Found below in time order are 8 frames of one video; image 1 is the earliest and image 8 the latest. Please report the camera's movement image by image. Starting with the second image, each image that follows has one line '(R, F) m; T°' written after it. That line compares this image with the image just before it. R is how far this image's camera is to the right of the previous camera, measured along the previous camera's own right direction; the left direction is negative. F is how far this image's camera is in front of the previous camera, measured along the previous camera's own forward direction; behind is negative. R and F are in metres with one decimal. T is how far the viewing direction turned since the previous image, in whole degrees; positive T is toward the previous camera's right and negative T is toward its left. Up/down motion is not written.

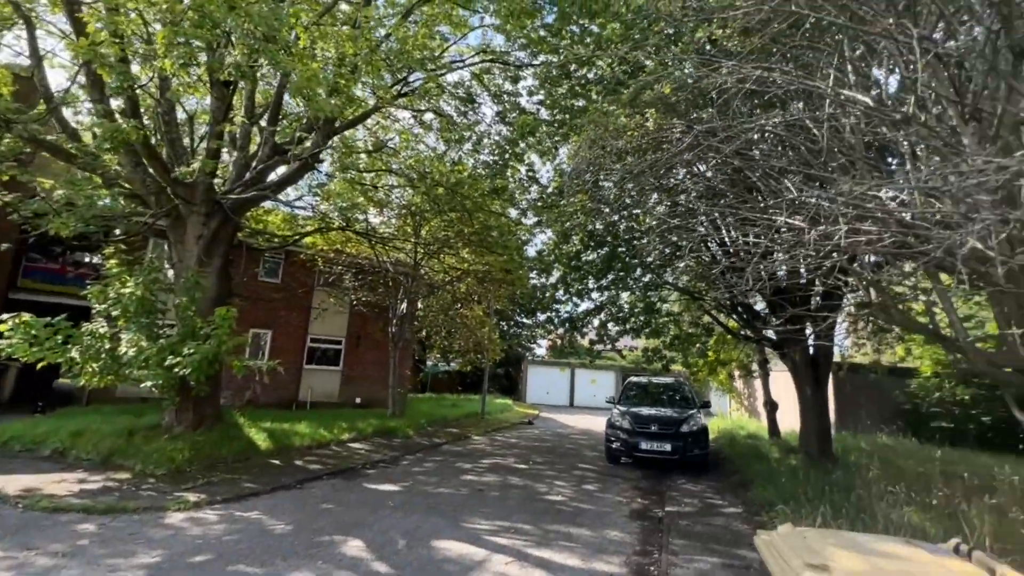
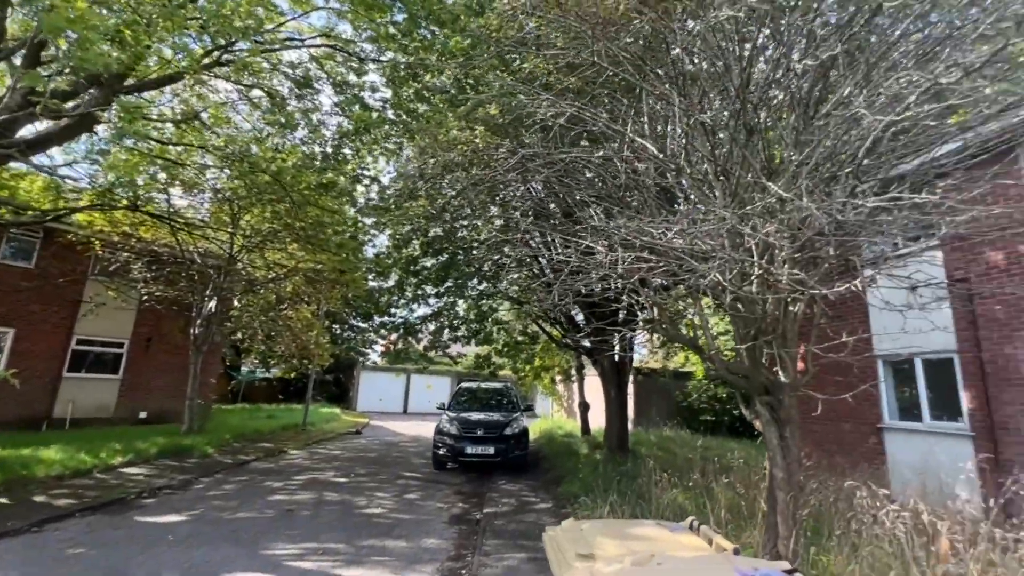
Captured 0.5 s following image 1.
(-0.2, 0.0) m; +20°
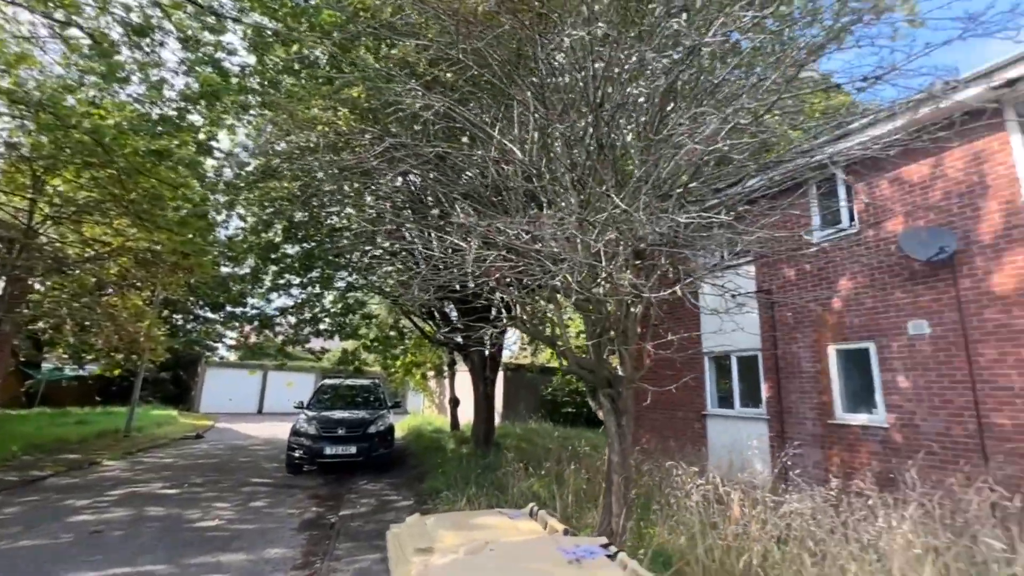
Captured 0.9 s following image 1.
(+0.1, 0.0) m; +15°
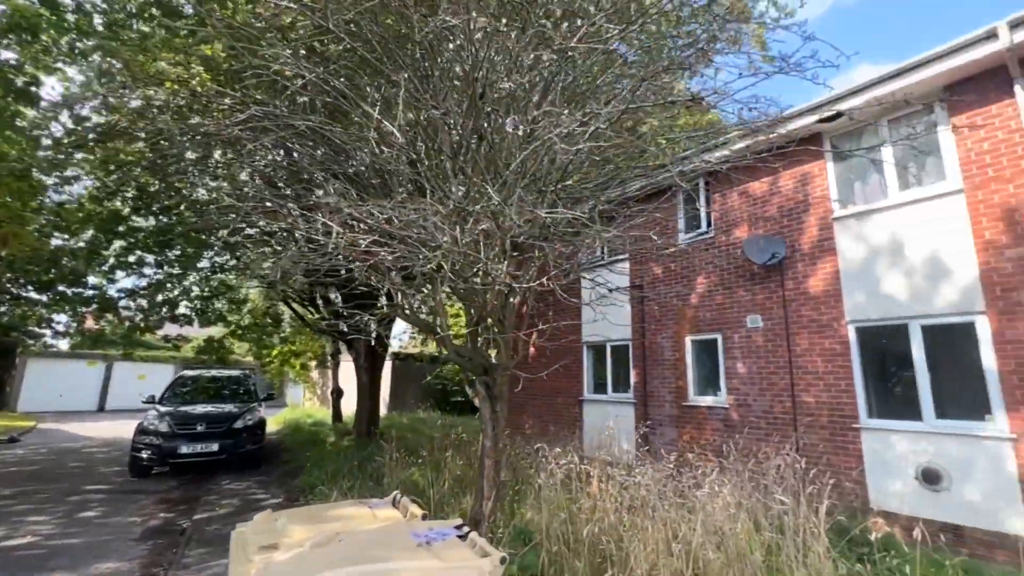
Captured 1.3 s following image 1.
(+0.2, 0.0) m; +13°
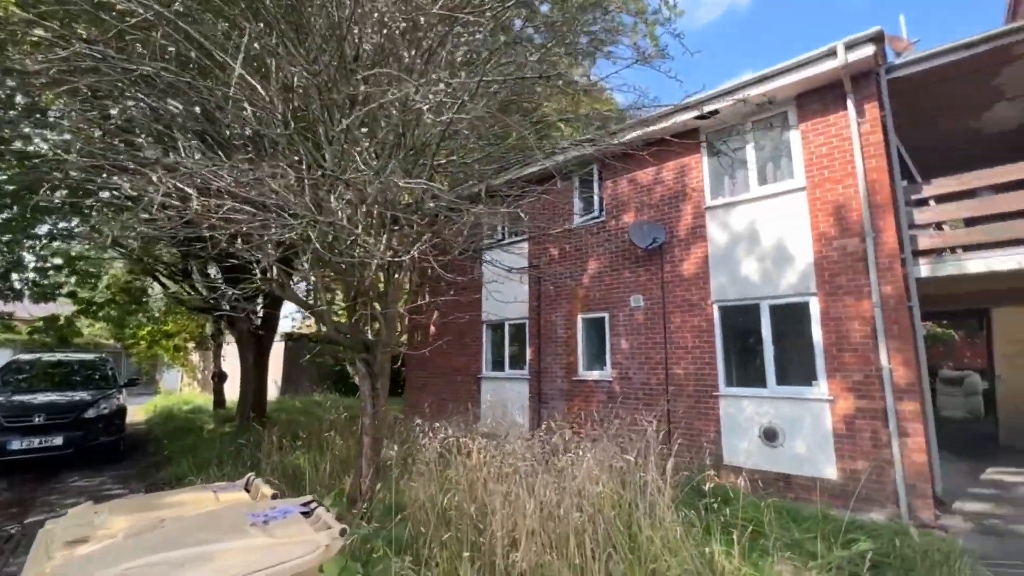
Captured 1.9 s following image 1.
(+0.3, 0.0) m; +11°
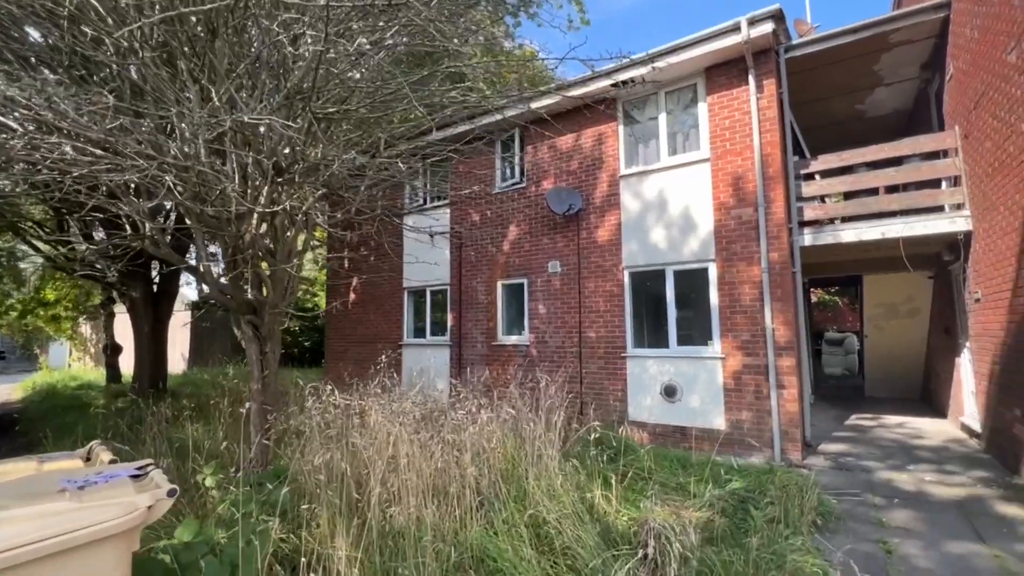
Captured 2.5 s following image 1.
(+0.3, 0.0) m; +8°
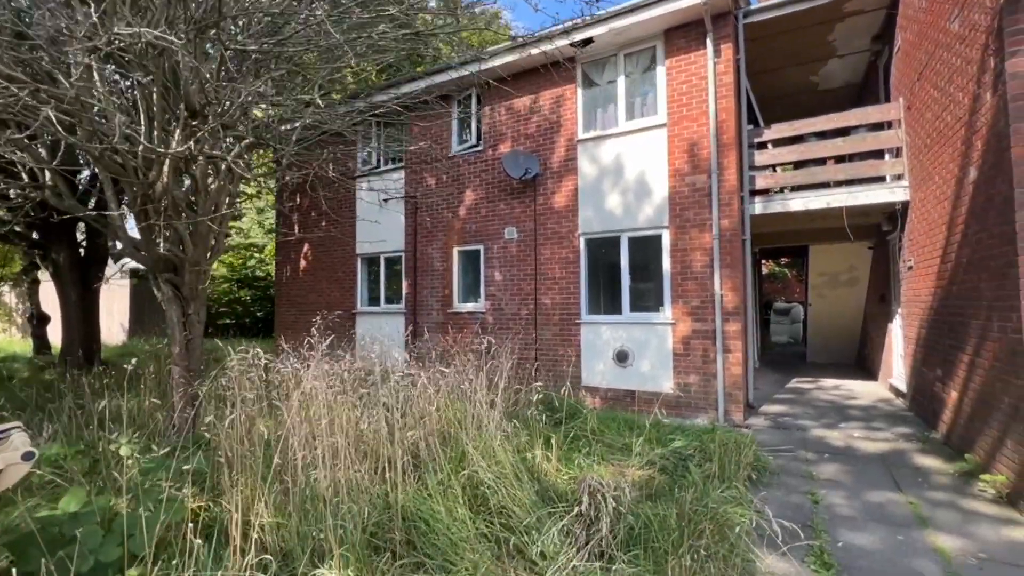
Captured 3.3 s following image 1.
(+0.2, +0.1) m; +4°
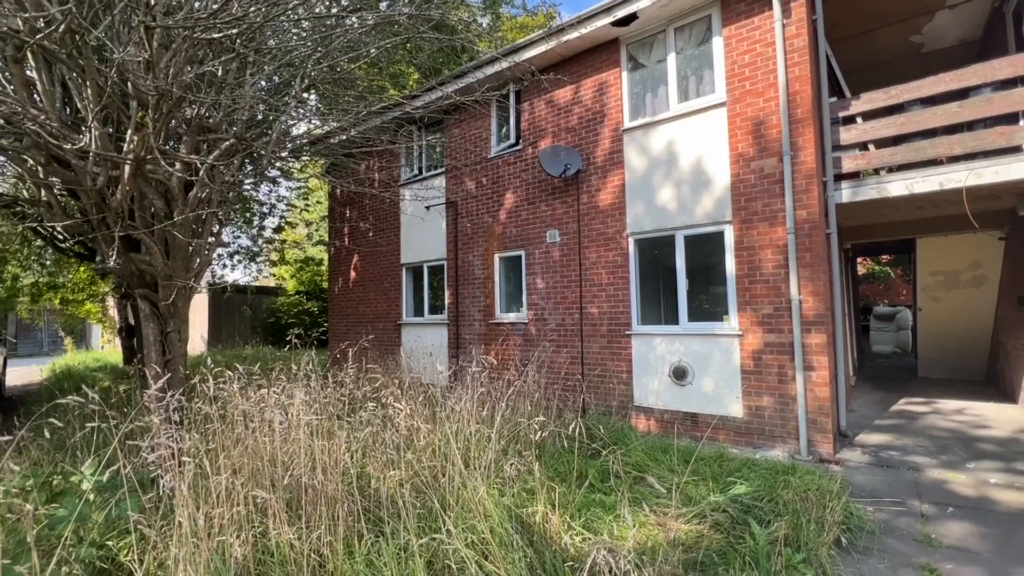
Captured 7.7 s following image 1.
(+0.5, +0.7) m; -9°
